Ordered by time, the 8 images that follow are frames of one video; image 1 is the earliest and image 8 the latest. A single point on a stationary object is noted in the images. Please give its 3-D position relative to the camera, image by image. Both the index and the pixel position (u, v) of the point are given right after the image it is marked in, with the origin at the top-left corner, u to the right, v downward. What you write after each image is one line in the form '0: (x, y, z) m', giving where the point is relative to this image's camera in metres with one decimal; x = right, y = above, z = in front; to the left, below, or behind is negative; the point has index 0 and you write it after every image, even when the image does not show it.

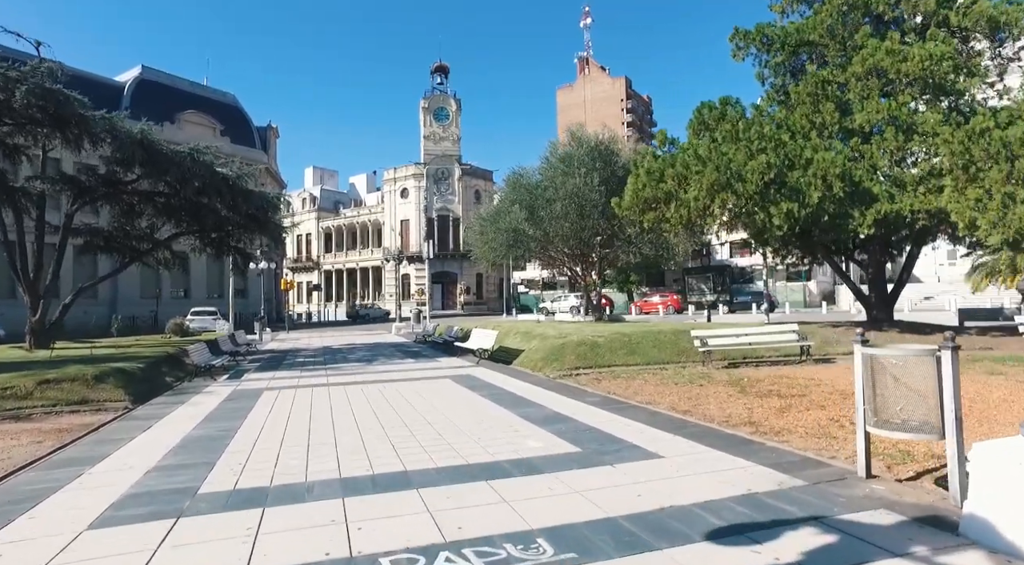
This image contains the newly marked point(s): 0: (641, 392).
0: (+2.4, -2.0, +11.3) m
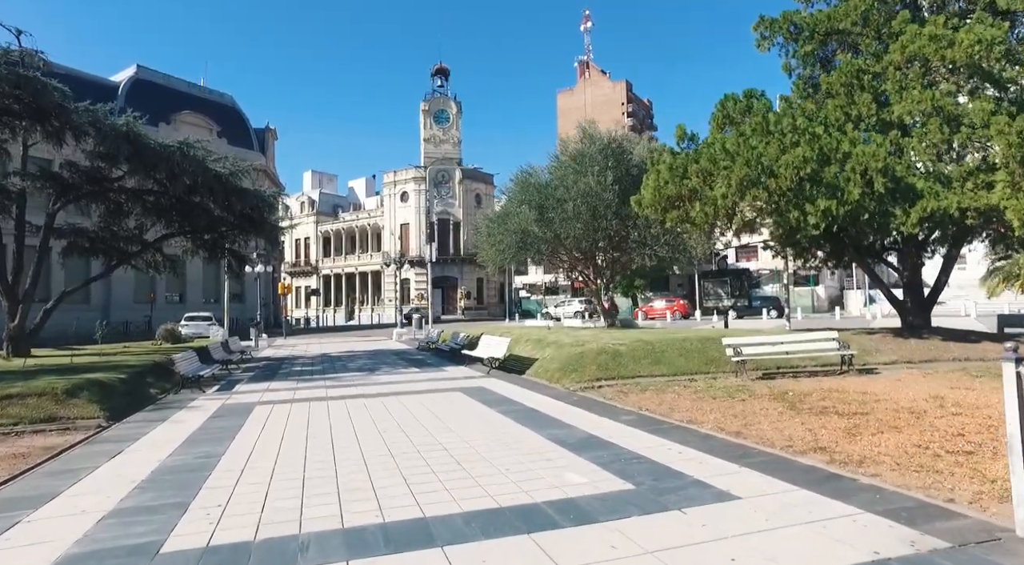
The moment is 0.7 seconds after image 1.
0: (+2.7, -2.1, +10.2) m
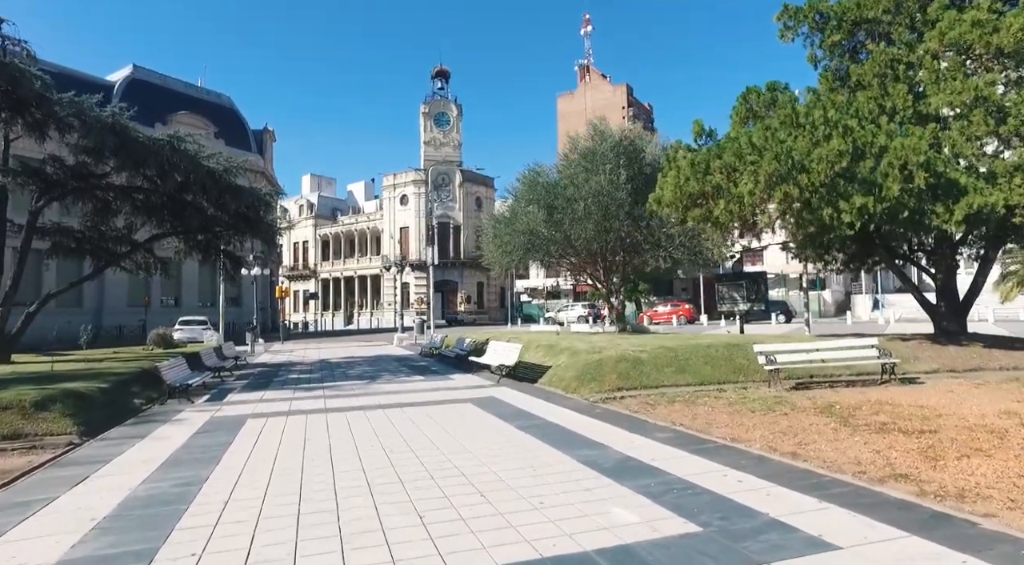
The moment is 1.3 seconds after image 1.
0: (+3.0, -2.1, +9.2) m
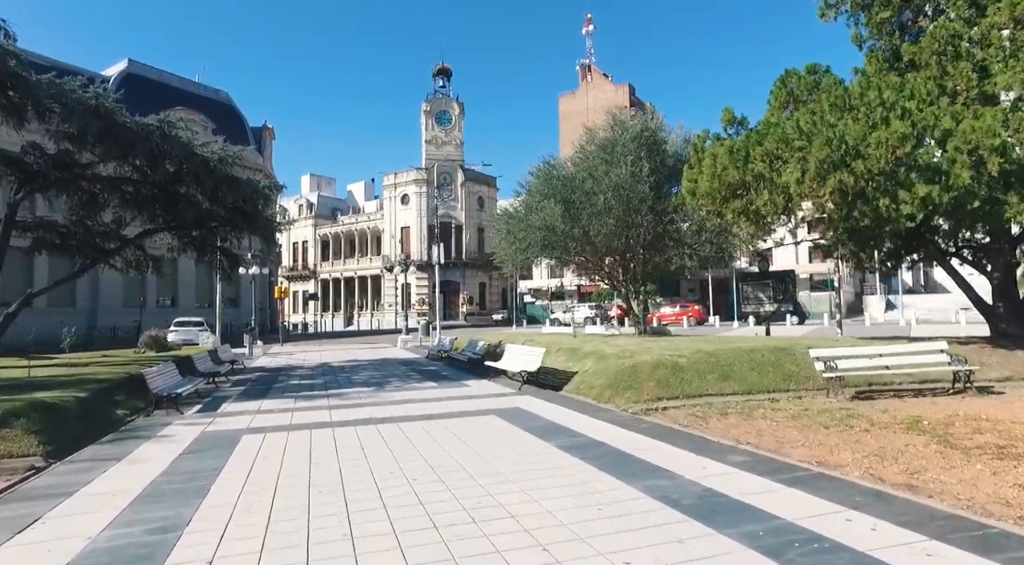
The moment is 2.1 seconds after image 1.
0: (+3.5, -2.0, +7.9) m
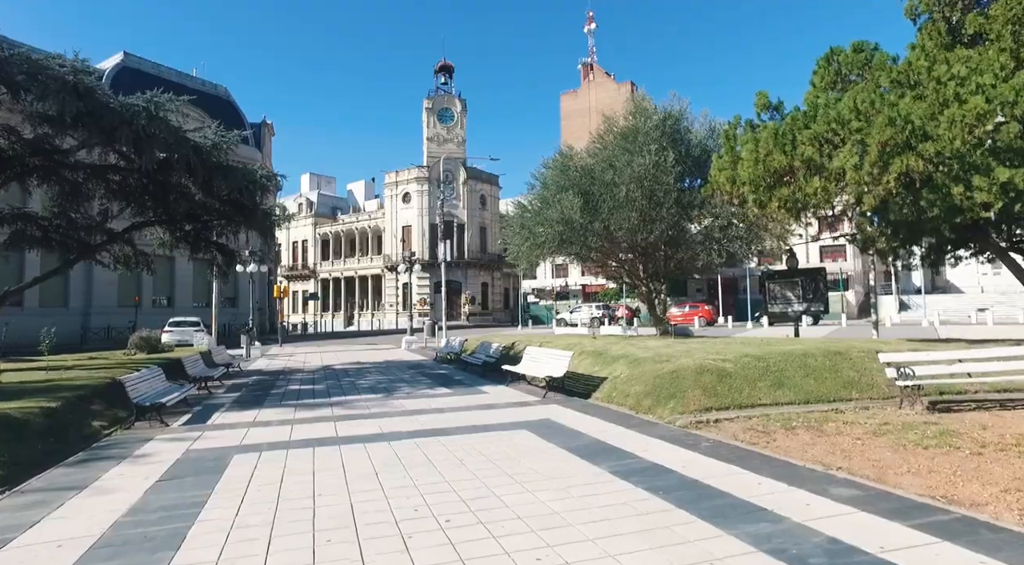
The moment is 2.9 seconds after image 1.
0: (+4.0, -2.0, +6.6) m
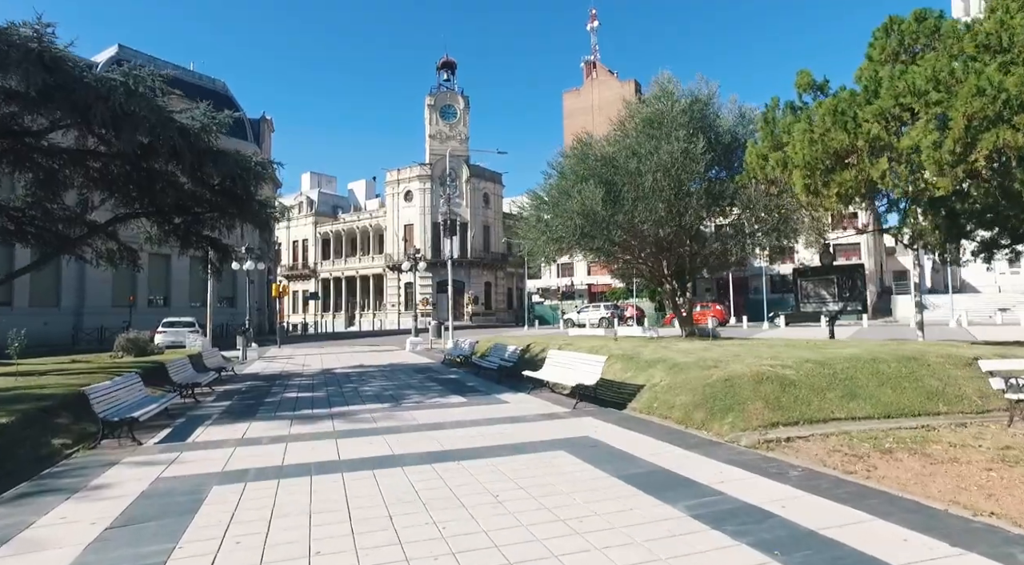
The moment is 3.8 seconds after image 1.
0: (+4.4, -1.9, +5.1) m
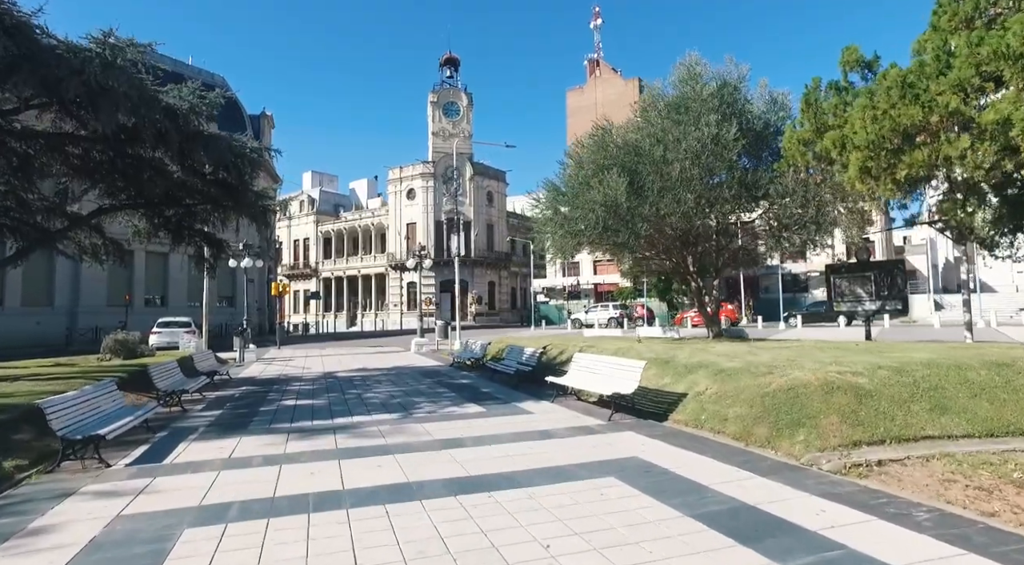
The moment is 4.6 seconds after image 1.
0: (+4.8, -1.8, +3.8) m
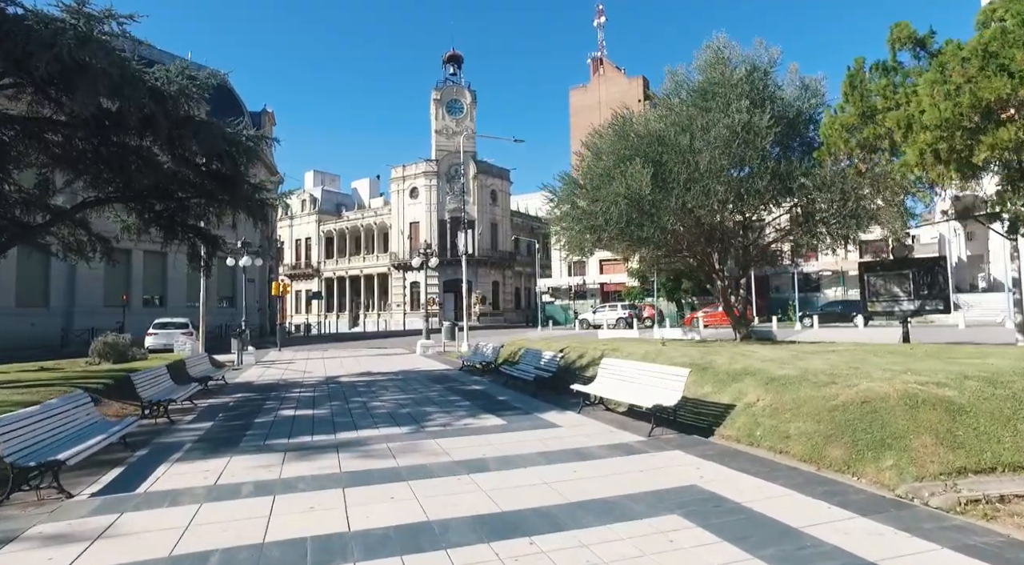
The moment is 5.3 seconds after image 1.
0: (+5.2, -1.8, +2.7) m
